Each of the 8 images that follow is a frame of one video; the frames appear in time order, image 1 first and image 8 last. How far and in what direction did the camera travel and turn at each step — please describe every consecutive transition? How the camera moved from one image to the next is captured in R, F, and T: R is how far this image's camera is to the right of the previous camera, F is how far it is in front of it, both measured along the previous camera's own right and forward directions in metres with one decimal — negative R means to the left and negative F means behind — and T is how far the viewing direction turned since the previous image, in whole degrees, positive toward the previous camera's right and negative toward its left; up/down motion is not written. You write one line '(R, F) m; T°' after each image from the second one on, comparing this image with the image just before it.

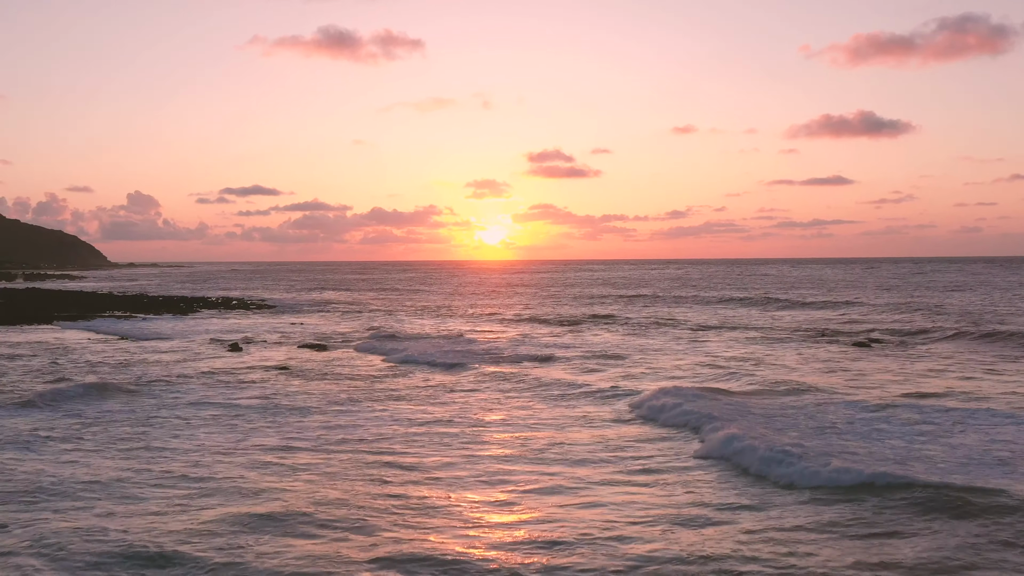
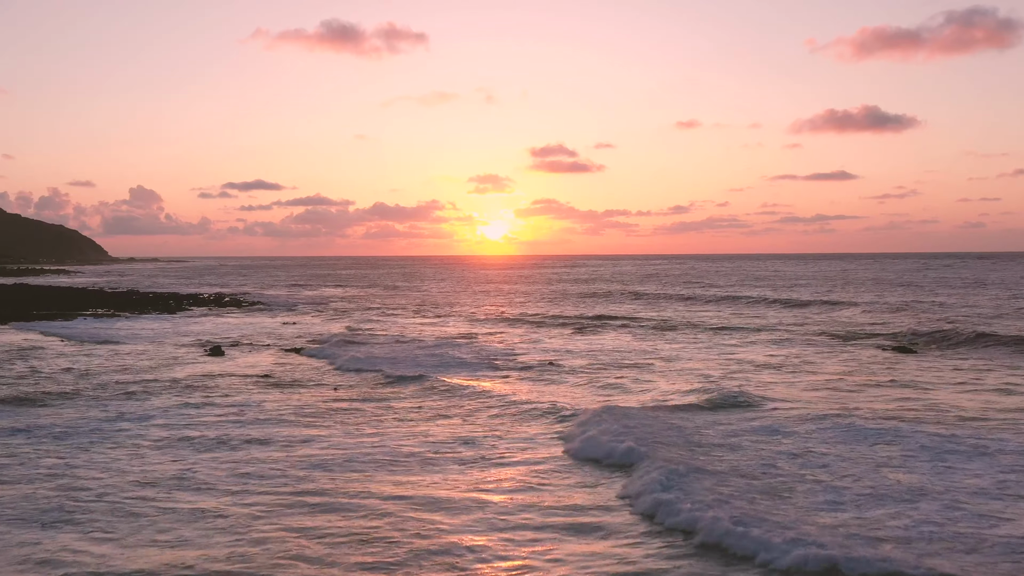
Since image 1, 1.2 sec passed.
(0.0, +2.4) m; 0°
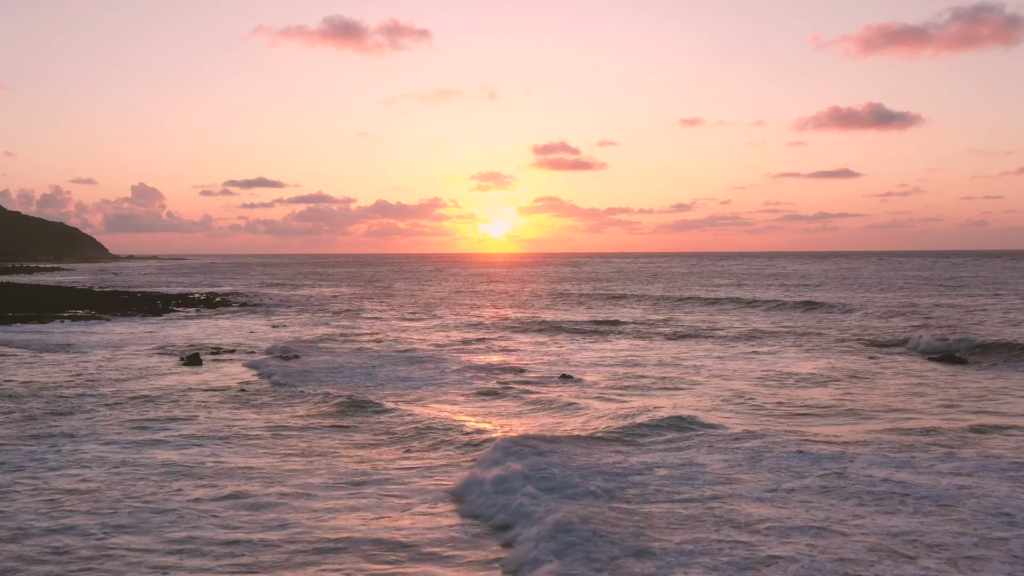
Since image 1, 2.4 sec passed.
(-0.1, +2.6) m; 0°
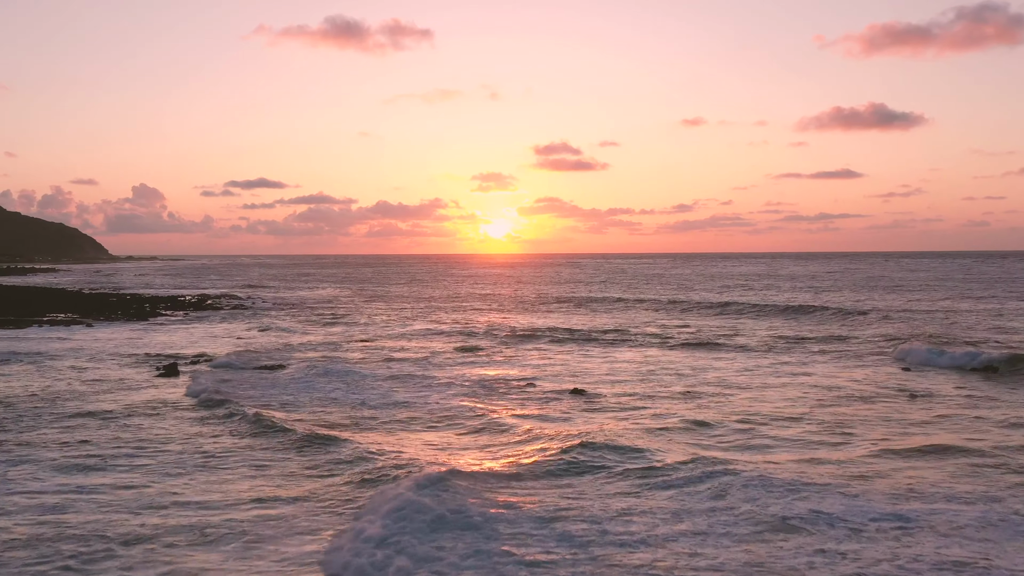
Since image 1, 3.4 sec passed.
(-0.1, +2.2) m; 0°
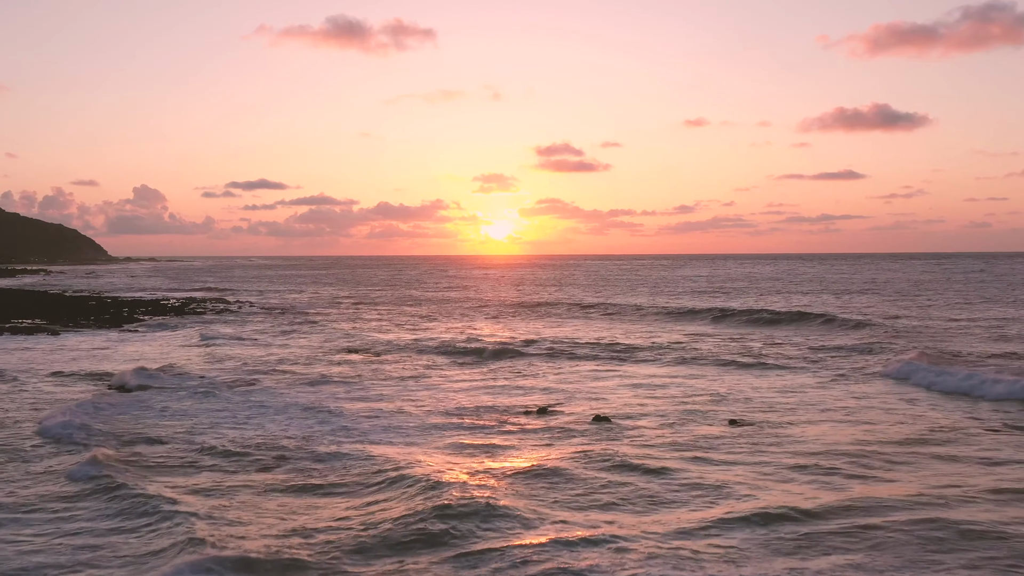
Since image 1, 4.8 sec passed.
(-0.2, +3.4) m; 0°
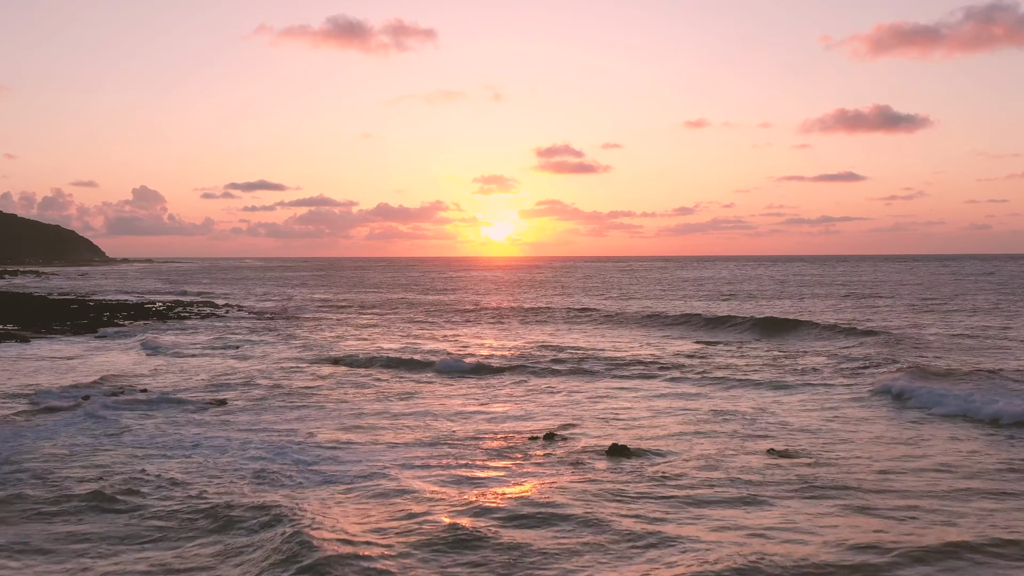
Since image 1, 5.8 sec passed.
(-0.1, +2.4) m; 0°
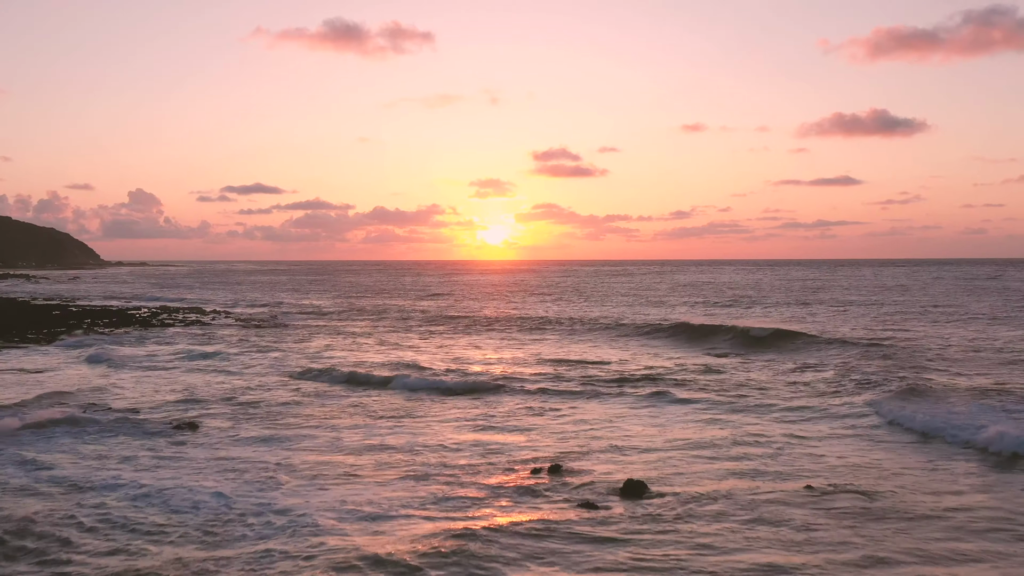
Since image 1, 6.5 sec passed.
(-0.1, +1.9) m; 0°
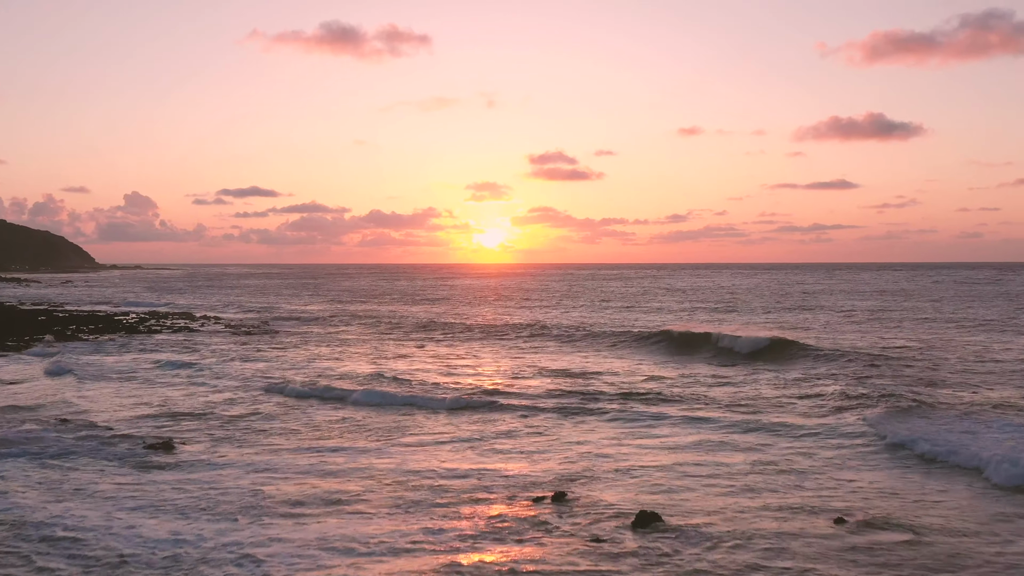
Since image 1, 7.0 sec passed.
(-0.1, +1.3) m; 0°
